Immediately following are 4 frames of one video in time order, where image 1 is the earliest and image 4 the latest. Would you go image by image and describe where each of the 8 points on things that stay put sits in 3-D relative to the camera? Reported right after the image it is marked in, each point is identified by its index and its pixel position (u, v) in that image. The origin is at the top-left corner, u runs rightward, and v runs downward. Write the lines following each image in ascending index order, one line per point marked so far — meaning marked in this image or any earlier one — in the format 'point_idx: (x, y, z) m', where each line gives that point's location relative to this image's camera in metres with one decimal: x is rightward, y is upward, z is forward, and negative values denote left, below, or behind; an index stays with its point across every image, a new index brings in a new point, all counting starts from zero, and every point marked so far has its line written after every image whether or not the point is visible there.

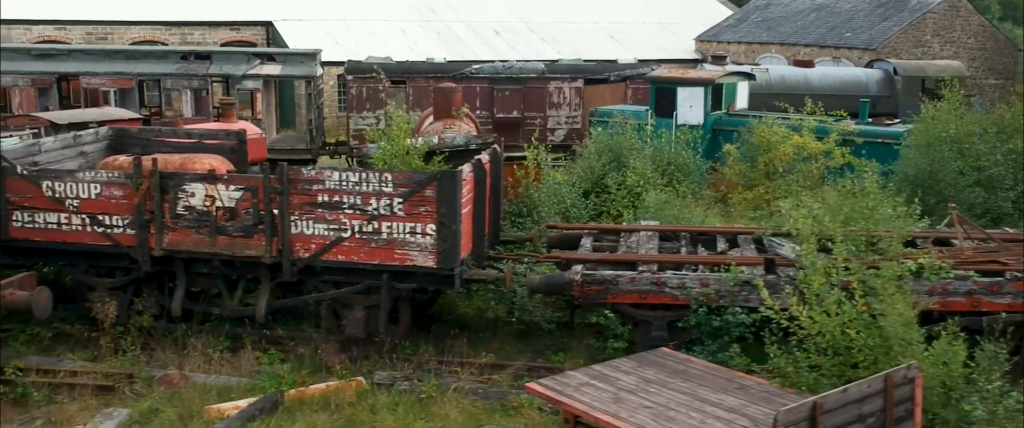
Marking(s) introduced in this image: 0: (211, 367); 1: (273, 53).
0: (-2.3, -1.2, +7.8) m
1: (-4.4, +3.0, +19.0) m
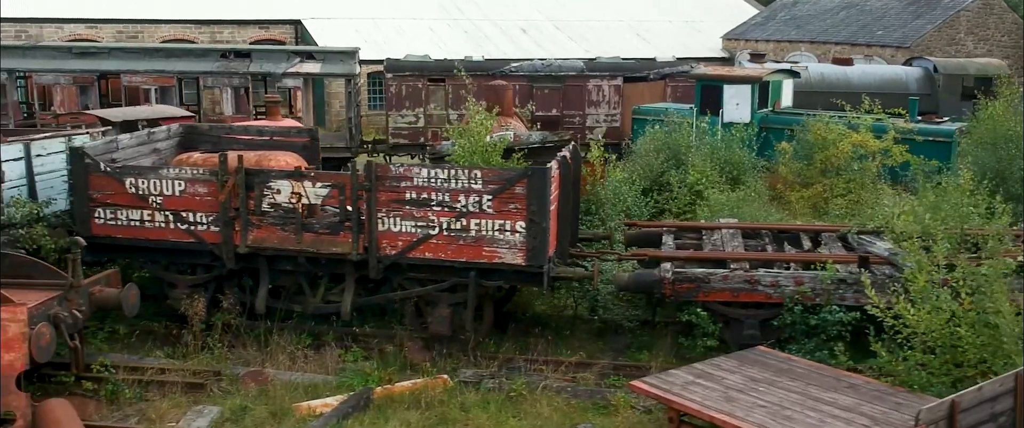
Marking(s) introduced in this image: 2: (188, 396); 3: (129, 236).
0: (-1.6, -1.1, +7.7) m
1: (-3.7, +3.0, +18.9) m
2: (-2.3, -1.3, +7.2) m
3: (-3.0, -0.2, +8.0) m
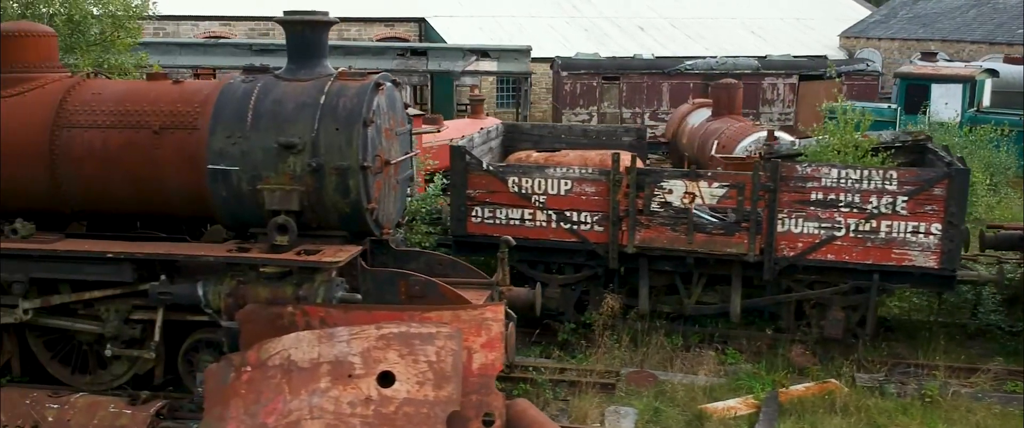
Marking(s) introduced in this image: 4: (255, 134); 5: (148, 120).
0: (+1.3, -1.1, +7.7) m
1: (-0.4, +3.1, +18.9) m
2: (+0.6, -1.3, +7.1) m
3: (0.0, -0.2, +7.9) m
4: (-1.6, +0.5, +6.3) m
5: (-2.3, +0.6, +6.5) m
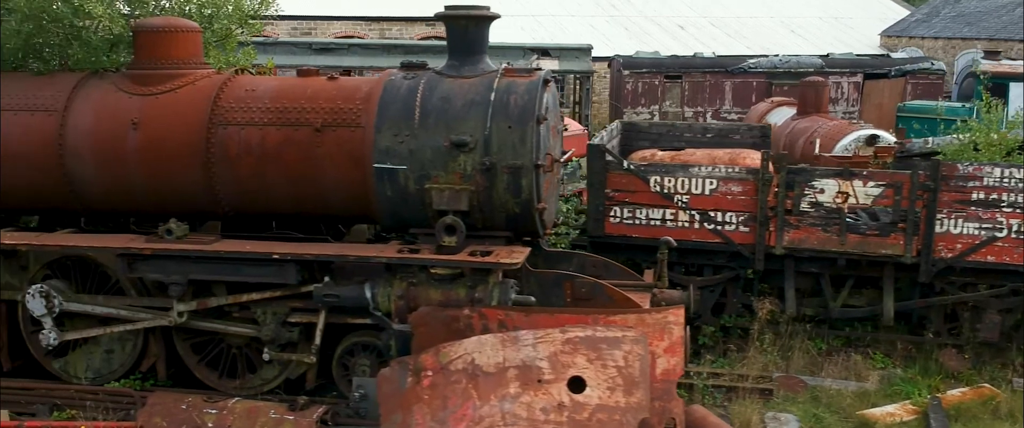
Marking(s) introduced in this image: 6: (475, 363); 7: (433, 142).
0: (+2.3, -1.1, +7.5) m
1: (+0.7, +3.0, +18.7) m
2: (+1.7, -1.3, +6.9) m
3: (+1.0, -0.2, +7.7) m
4: (-0.5, +0.5, +6.1) m
5: (-1.2, +0.6, +6.3) m
6: (-0.2, -0.8, +5.6) m
7: (-0.5, +0.4, +6.1) m
